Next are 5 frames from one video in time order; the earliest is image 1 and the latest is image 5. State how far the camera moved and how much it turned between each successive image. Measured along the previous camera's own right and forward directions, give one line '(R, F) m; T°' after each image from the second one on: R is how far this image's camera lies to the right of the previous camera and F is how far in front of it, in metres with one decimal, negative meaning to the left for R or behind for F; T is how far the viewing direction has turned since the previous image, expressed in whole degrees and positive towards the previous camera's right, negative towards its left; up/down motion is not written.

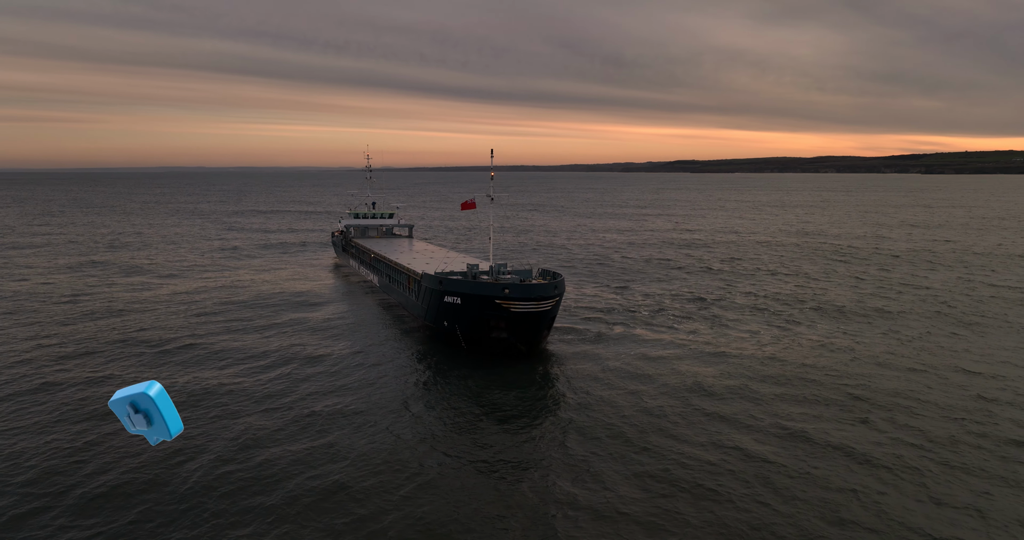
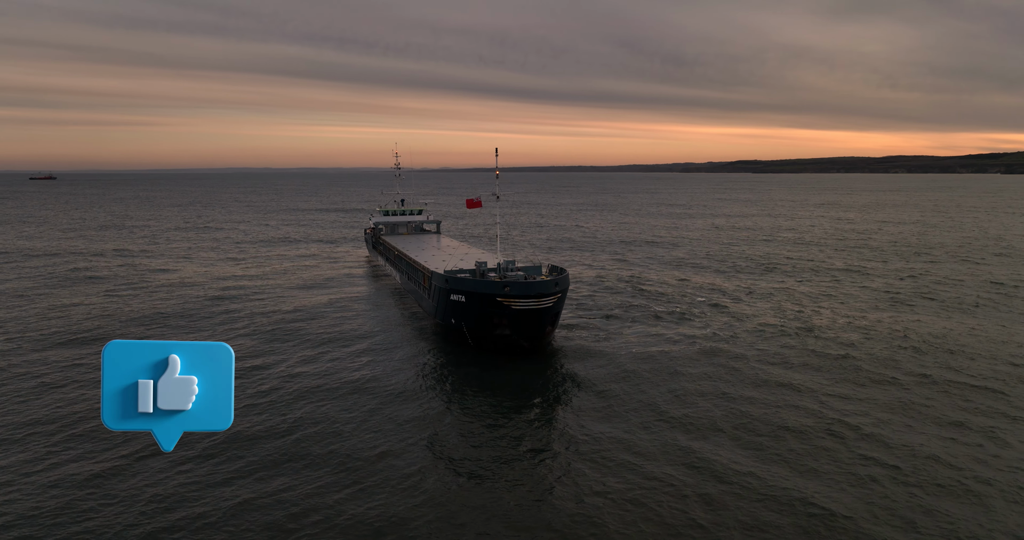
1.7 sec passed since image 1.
(+1.2, +0.7) m; -5°
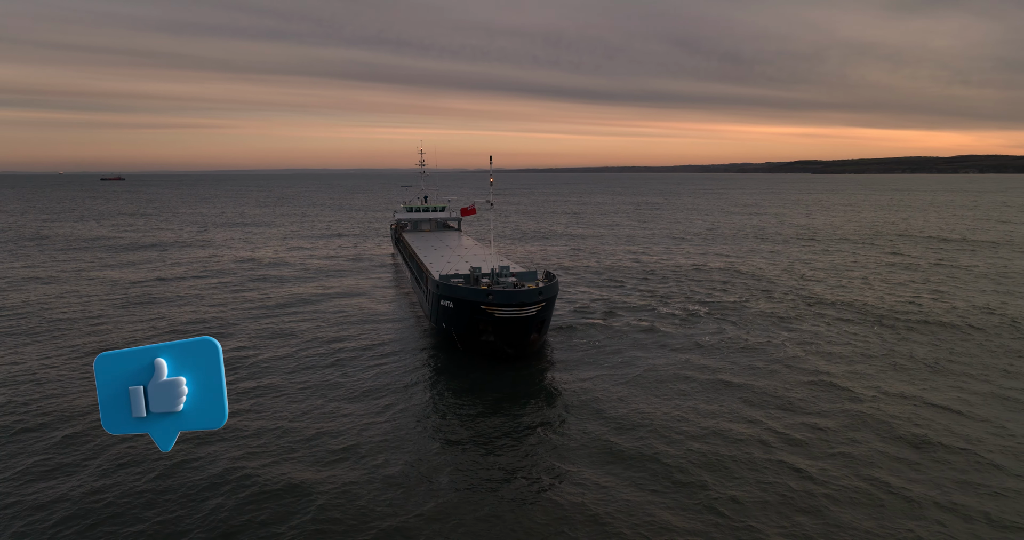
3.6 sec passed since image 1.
(+1.3, +1.1) m; -4°
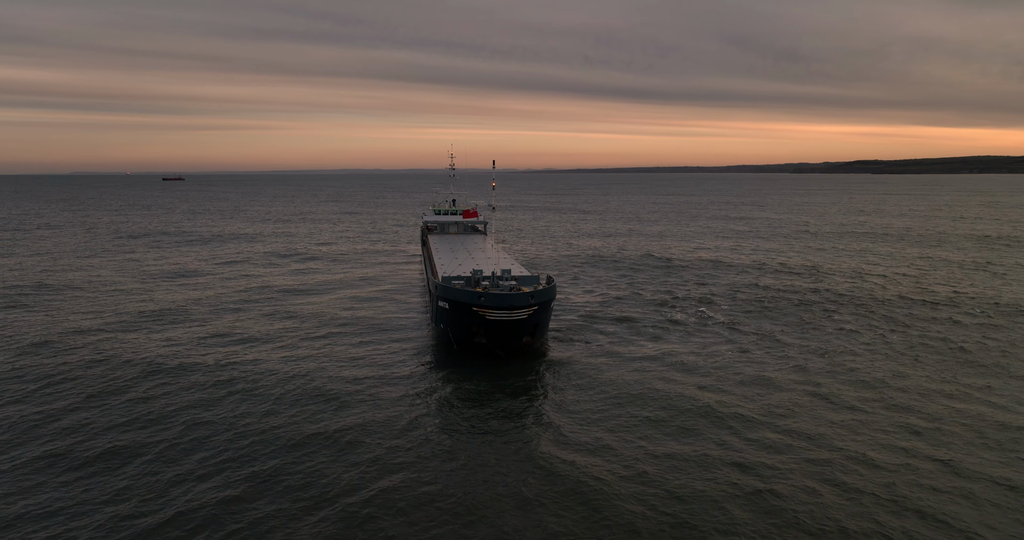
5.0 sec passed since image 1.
(+1.0, +1.0) m; -4°
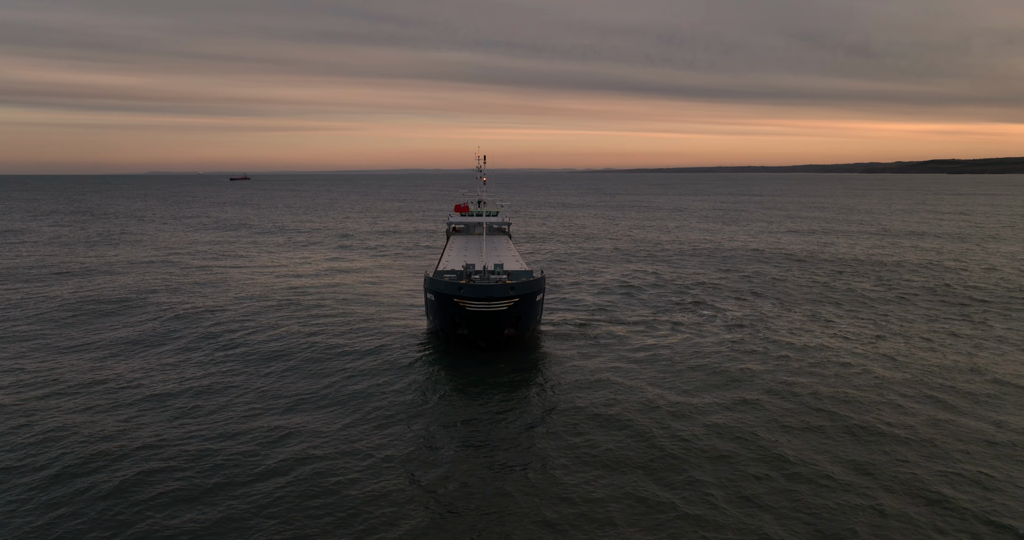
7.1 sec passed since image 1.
(+1.5, +0.9) m; -5°
